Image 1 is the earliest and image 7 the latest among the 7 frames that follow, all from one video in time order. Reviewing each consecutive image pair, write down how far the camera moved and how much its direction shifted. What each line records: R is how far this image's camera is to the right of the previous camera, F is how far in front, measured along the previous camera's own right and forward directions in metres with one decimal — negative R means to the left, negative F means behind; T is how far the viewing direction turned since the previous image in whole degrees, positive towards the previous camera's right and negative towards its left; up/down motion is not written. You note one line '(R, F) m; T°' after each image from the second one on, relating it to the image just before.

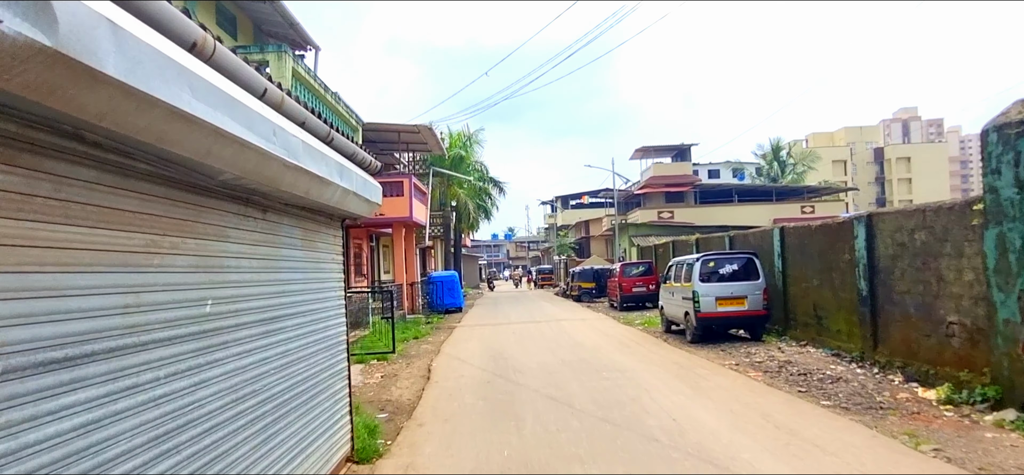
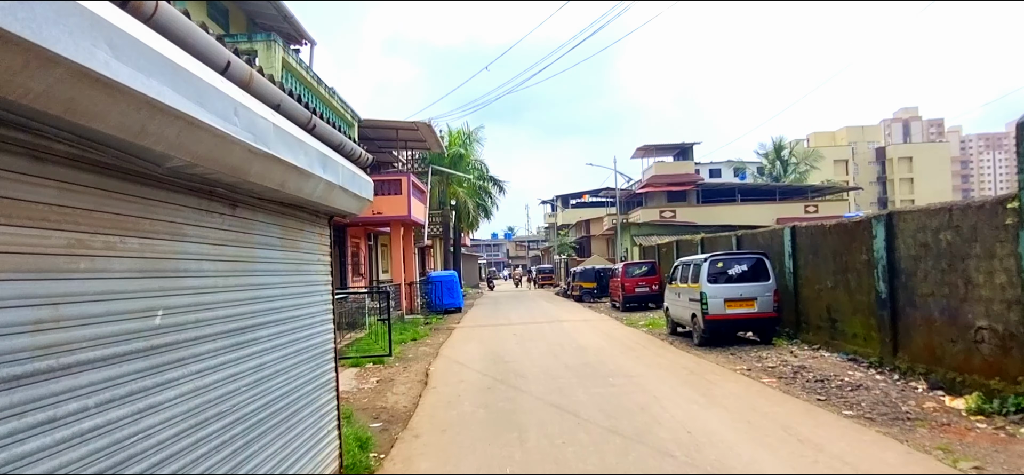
(0.0, +0.5) m; 0°
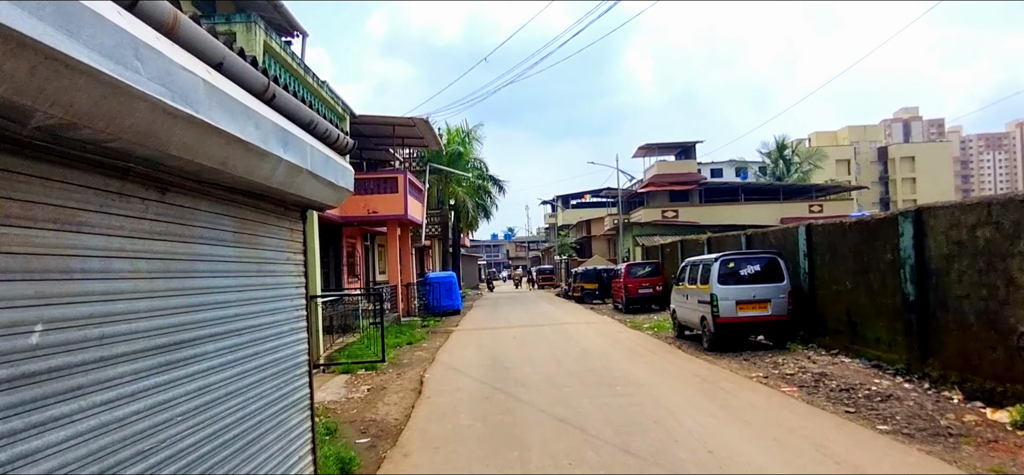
(0.0, +0.7) m; 0°
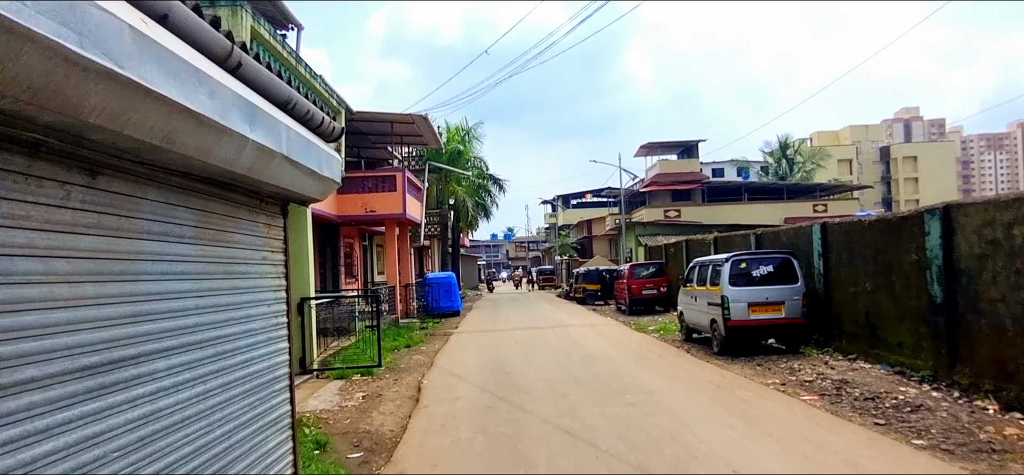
(0.0, +0.5) m; 0°
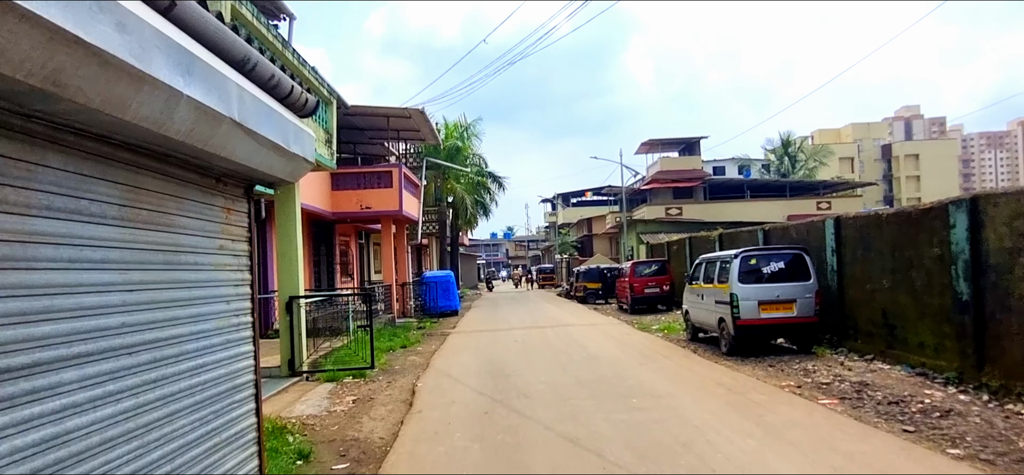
(0.0, +0.5) m; 0°
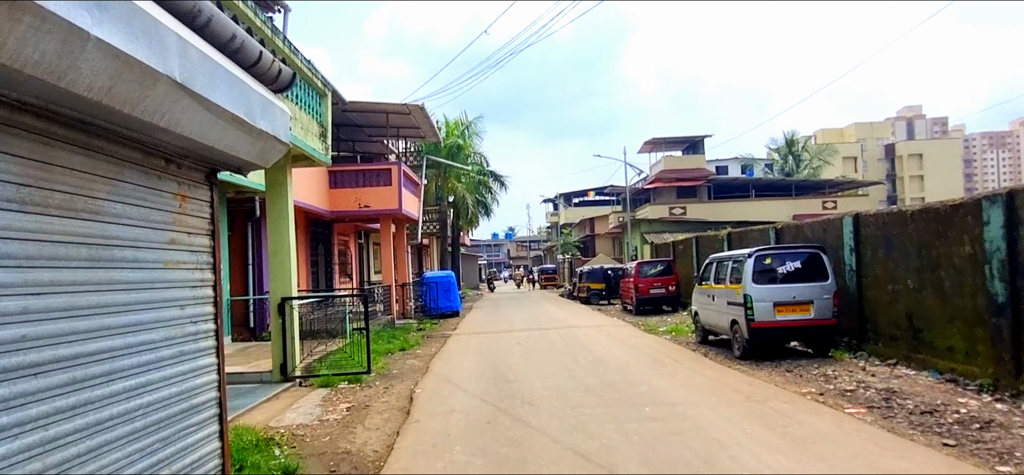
(0.0, +0.5) m; 0°
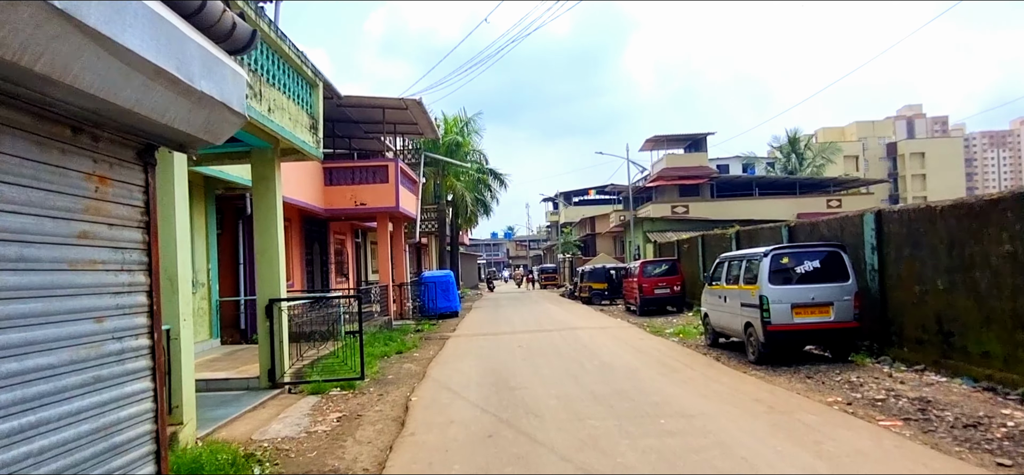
(0.0, +0.6) m; 0°
